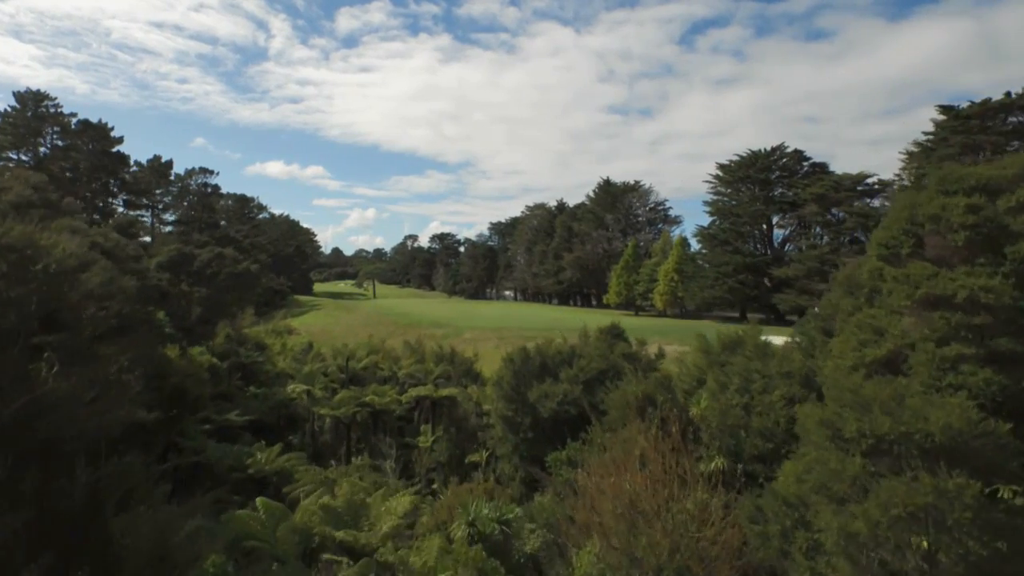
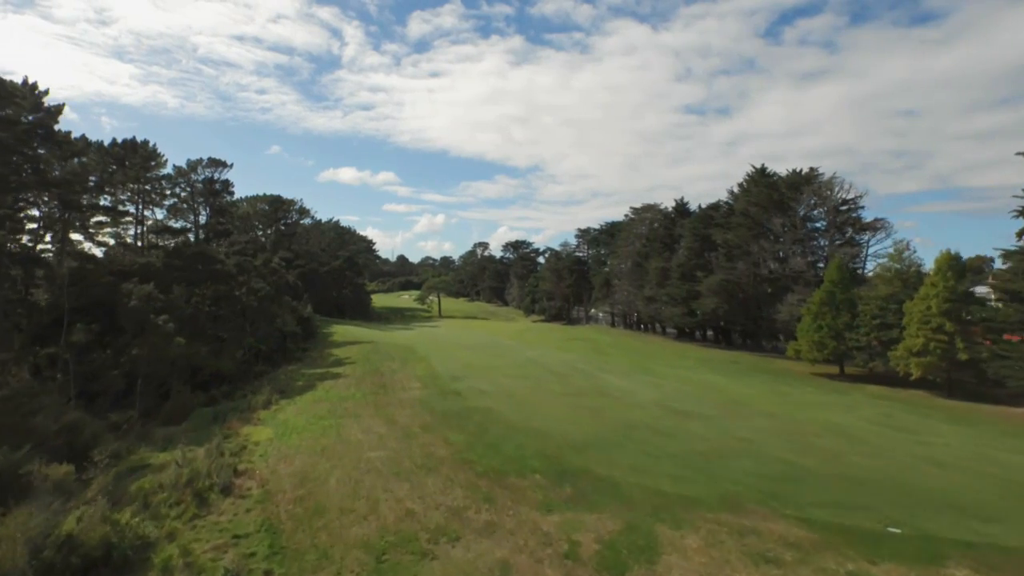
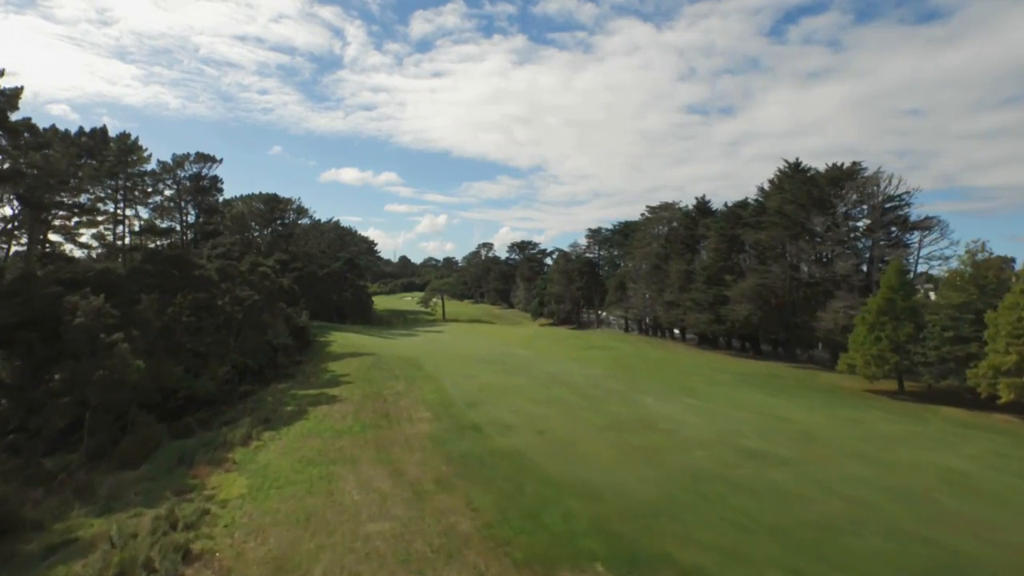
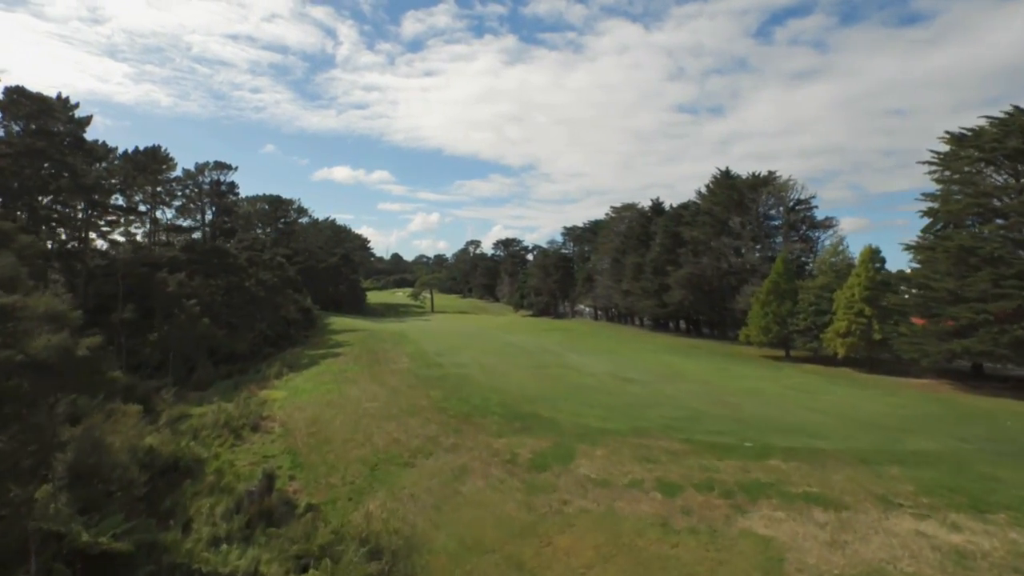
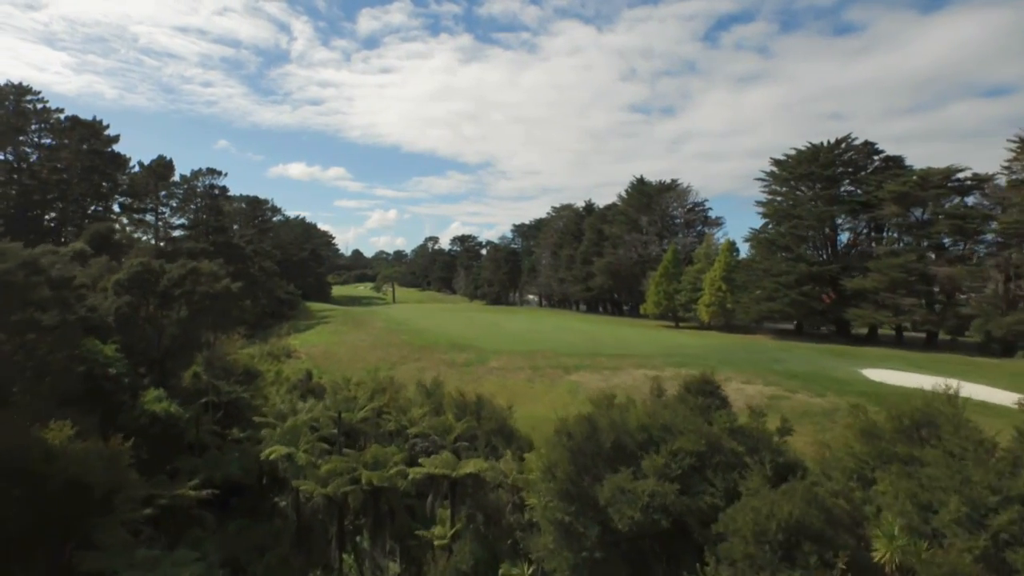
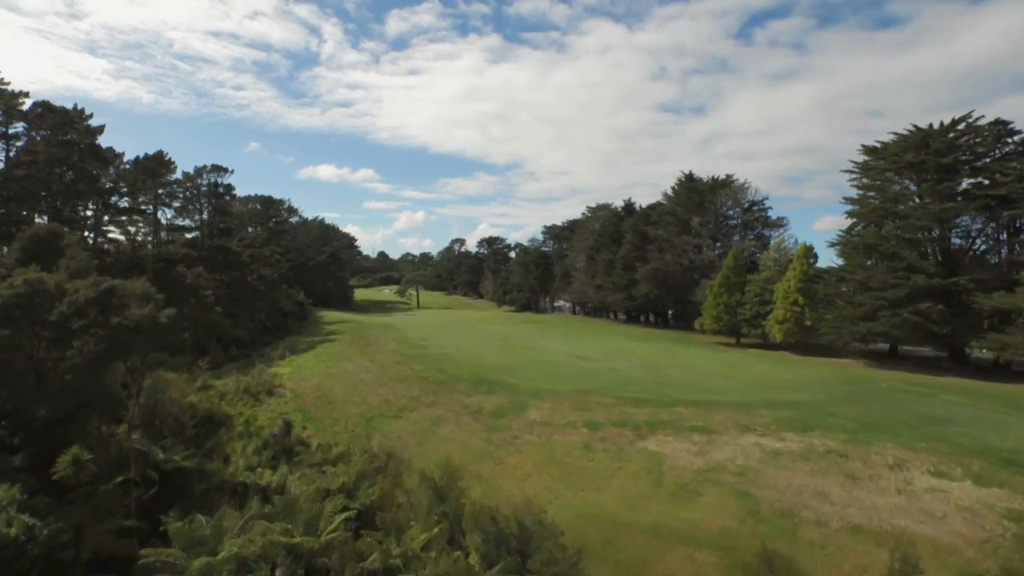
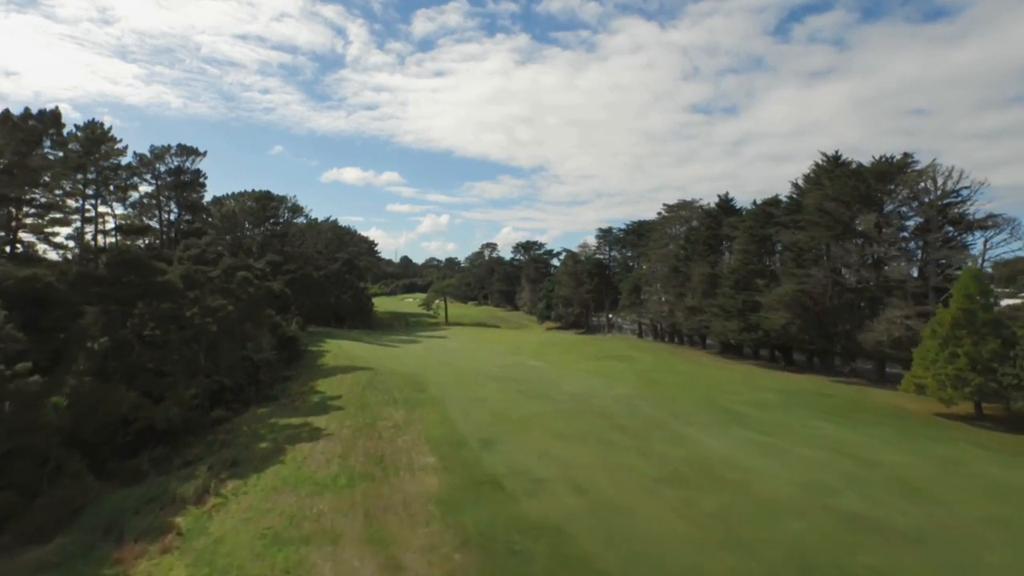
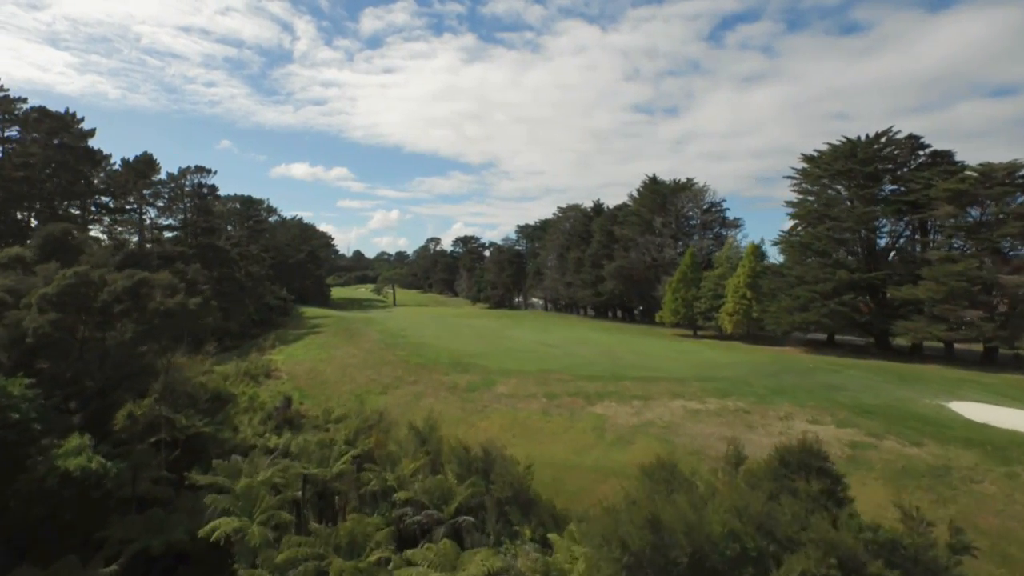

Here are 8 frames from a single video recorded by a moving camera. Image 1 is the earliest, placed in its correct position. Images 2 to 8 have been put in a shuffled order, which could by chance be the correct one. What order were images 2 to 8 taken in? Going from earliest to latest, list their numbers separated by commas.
5, 8, 6, 4, 2, 3, 7
